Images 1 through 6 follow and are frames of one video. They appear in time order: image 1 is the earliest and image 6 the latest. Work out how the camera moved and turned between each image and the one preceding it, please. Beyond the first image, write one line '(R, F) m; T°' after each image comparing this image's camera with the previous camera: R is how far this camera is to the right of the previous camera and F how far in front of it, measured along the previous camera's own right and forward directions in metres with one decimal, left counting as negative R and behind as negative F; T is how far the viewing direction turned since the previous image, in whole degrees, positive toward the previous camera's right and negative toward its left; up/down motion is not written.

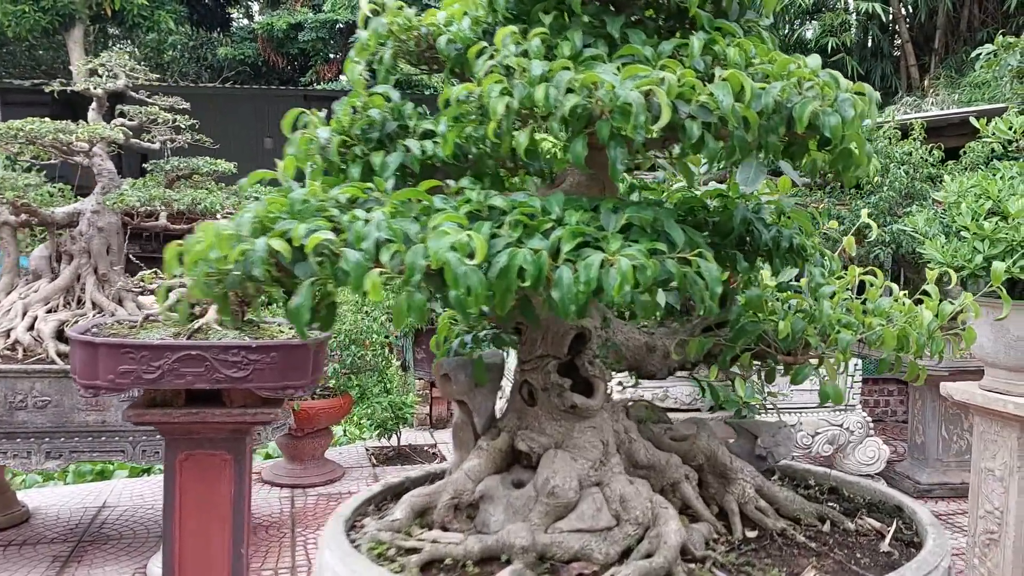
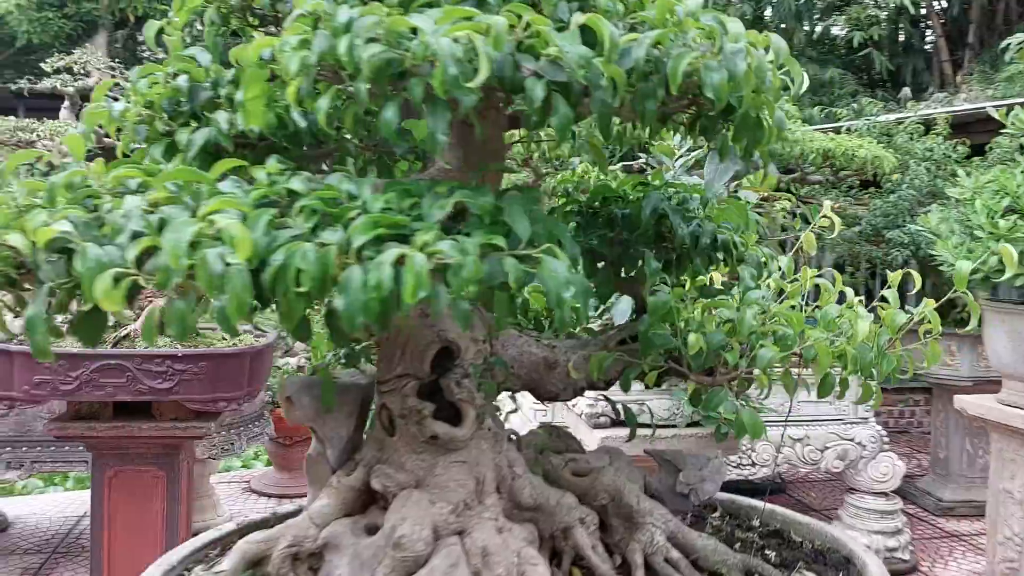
(+0.3, +0.2) m; -2°
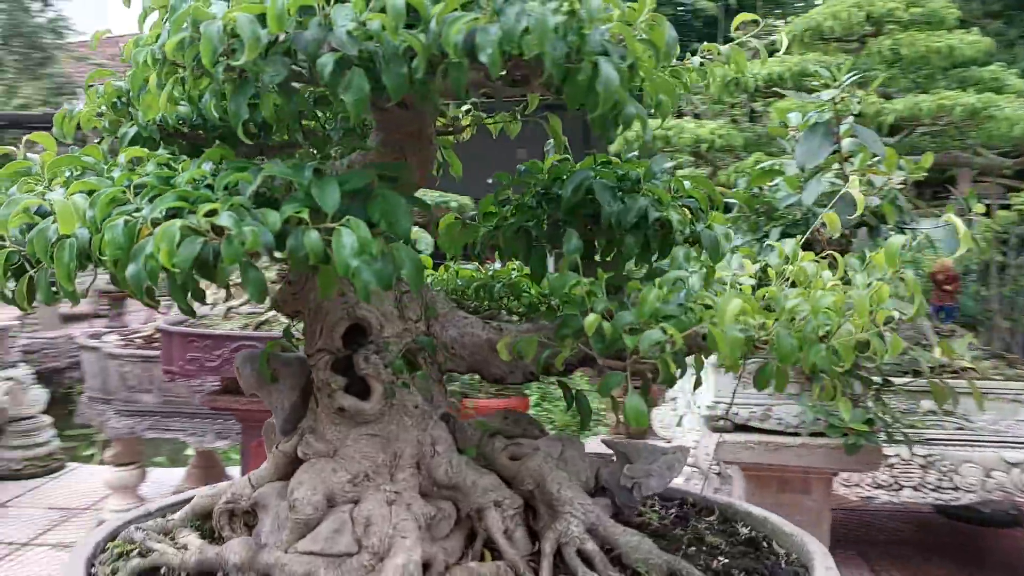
(+0.5, +0.1) m; -18°
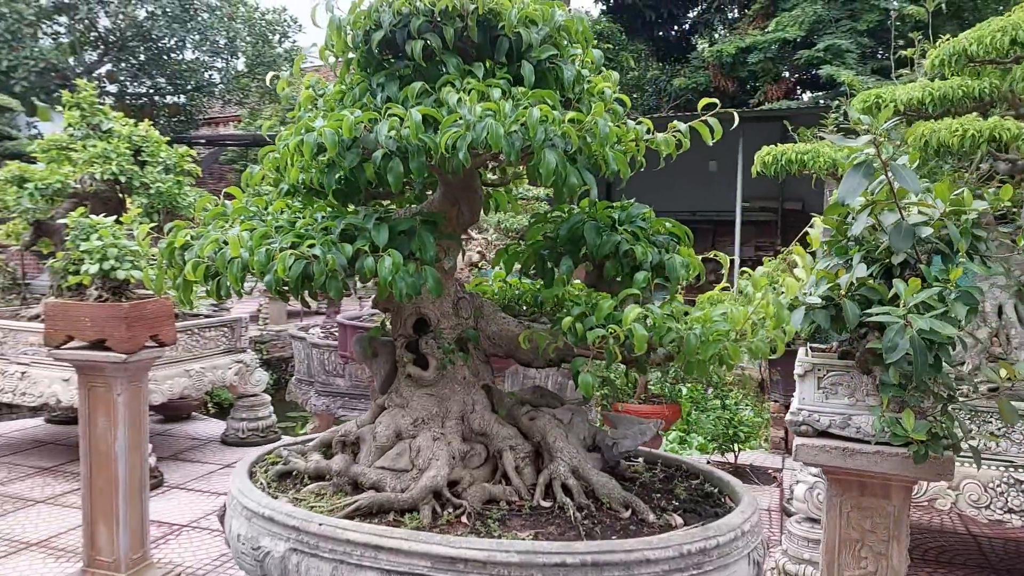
(+0.4, -0.4) m; -15°
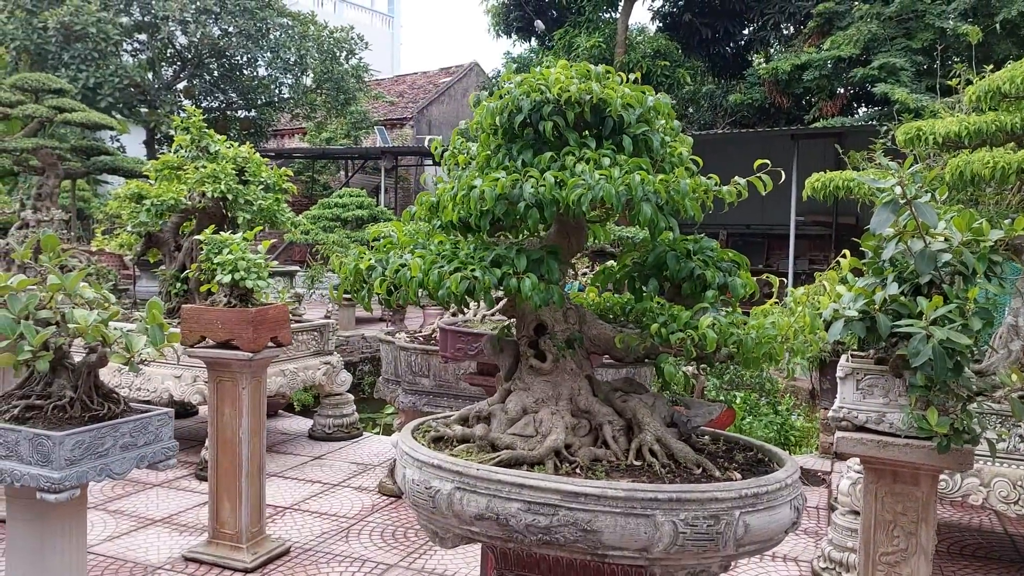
(-0.1, -0.5) m; -4°
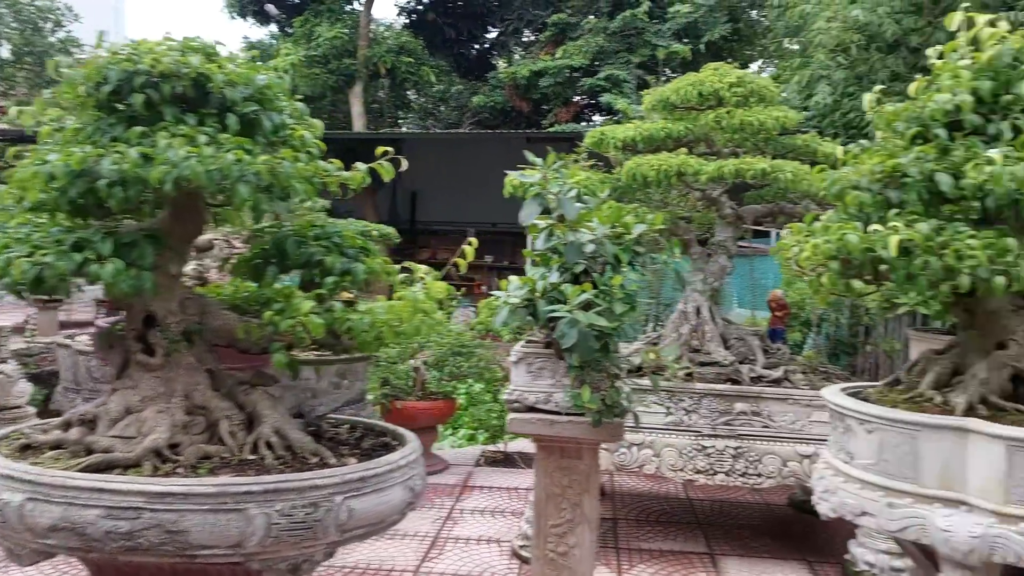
(+0.4, 0.0) m; +18°
